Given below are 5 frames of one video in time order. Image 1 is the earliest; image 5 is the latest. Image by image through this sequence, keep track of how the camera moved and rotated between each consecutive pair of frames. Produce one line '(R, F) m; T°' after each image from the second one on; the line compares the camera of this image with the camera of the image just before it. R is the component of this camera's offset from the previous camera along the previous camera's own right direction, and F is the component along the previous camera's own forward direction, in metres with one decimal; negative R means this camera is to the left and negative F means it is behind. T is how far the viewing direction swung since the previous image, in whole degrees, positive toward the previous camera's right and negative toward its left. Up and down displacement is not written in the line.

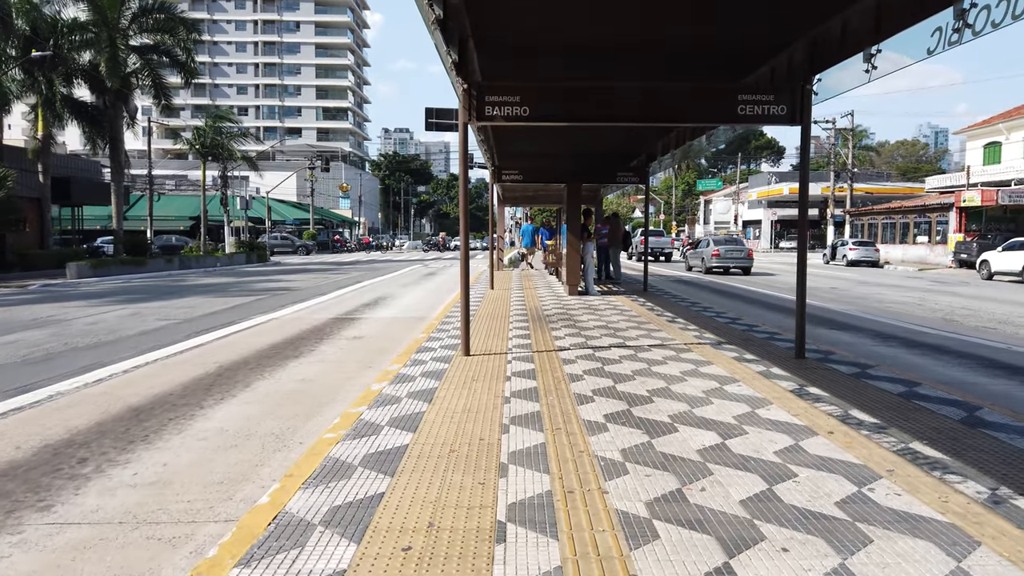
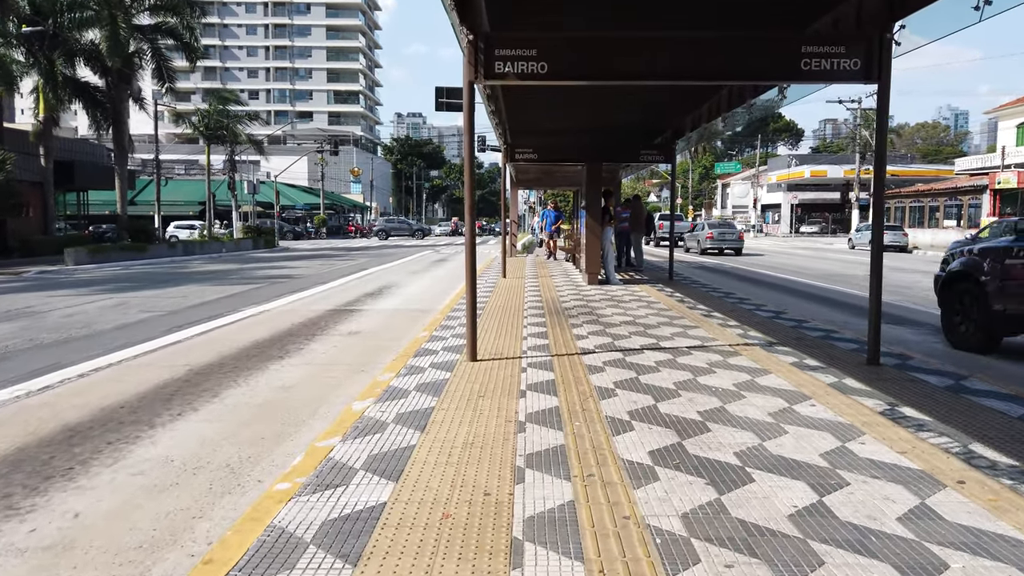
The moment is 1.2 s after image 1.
(0.0, +1.2) m; -1°
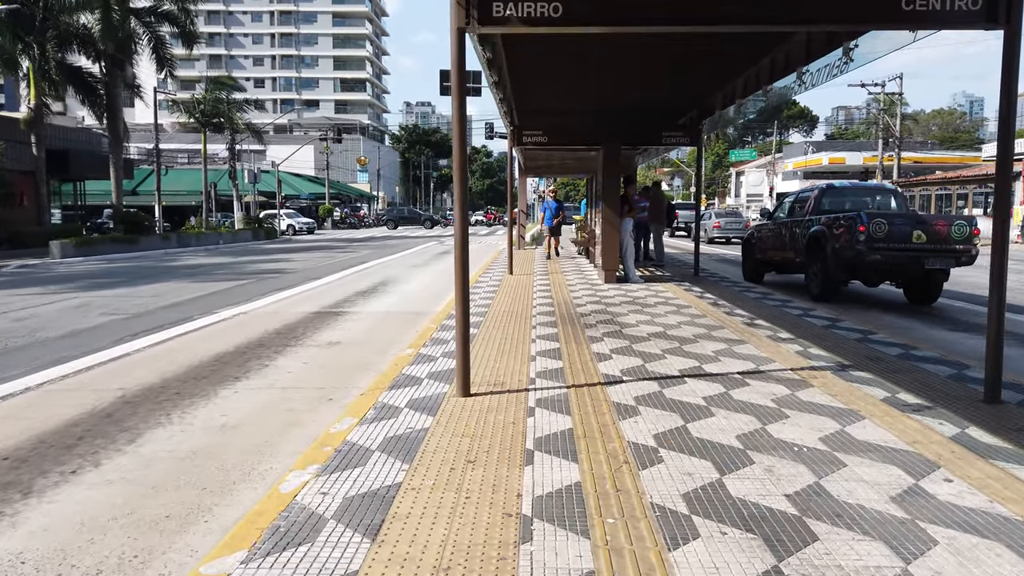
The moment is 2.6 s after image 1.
(0.0, +0.7) m; -1°
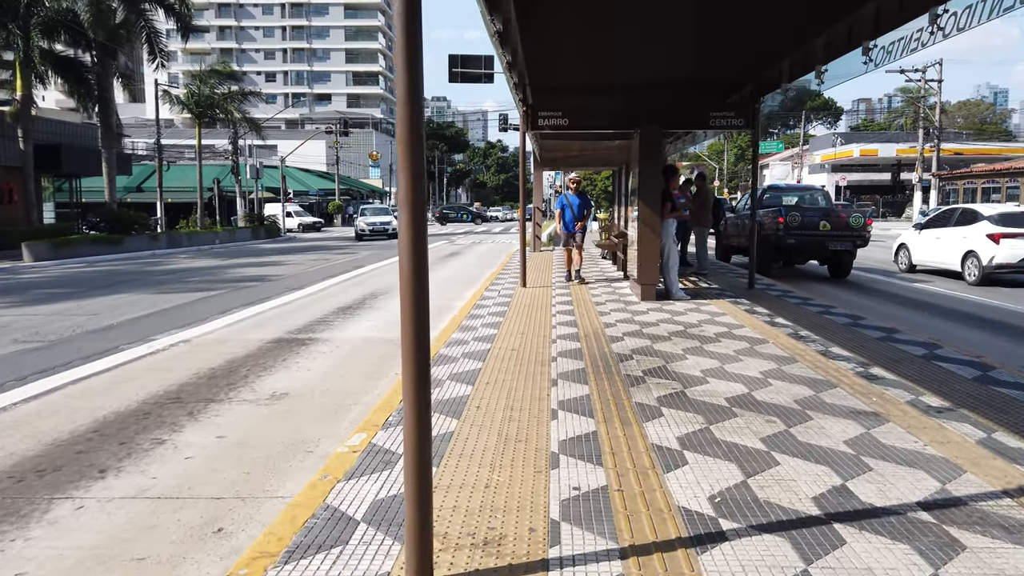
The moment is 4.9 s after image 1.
(0.0, +1.6) m; -1°
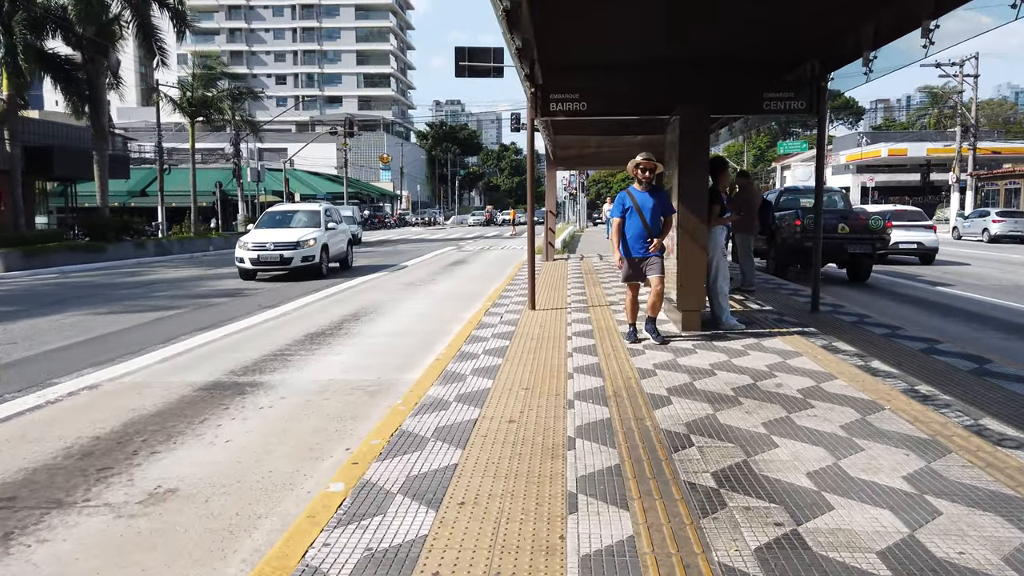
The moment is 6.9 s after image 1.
(+0.1, +2.1) m; -1°
